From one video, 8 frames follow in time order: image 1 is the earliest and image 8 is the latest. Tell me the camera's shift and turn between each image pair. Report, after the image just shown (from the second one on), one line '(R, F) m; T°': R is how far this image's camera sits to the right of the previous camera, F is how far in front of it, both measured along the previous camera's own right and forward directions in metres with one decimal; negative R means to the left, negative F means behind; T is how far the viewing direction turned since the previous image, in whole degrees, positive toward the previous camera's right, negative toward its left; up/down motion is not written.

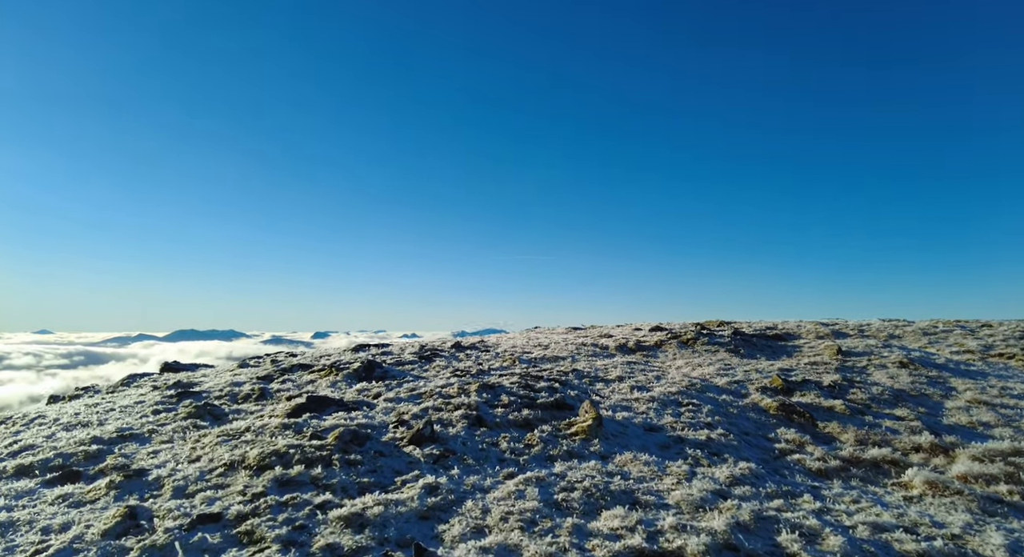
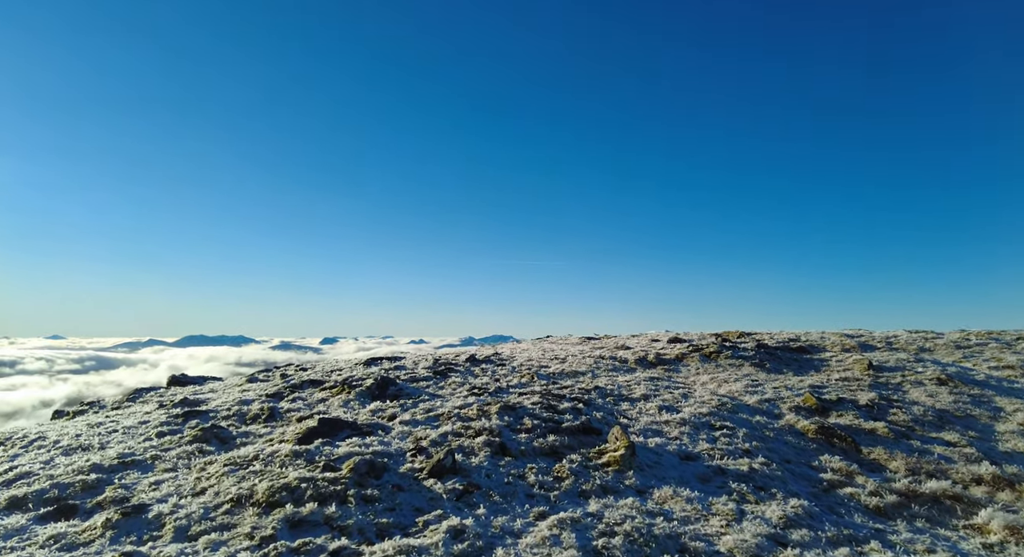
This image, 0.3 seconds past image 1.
(-0.7, +1.3) m; -1°
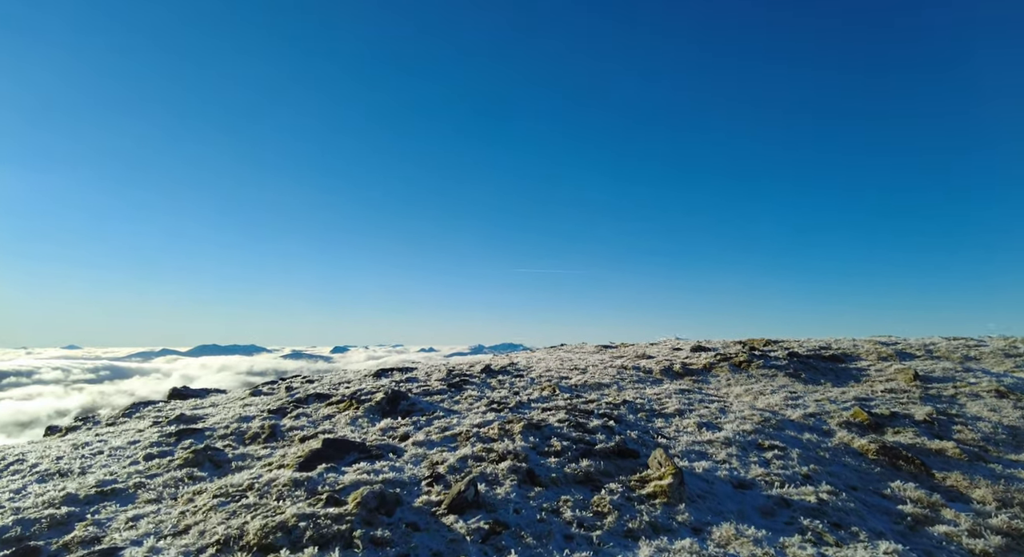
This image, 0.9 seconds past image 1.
(-0.6, +2.2) m; -1°
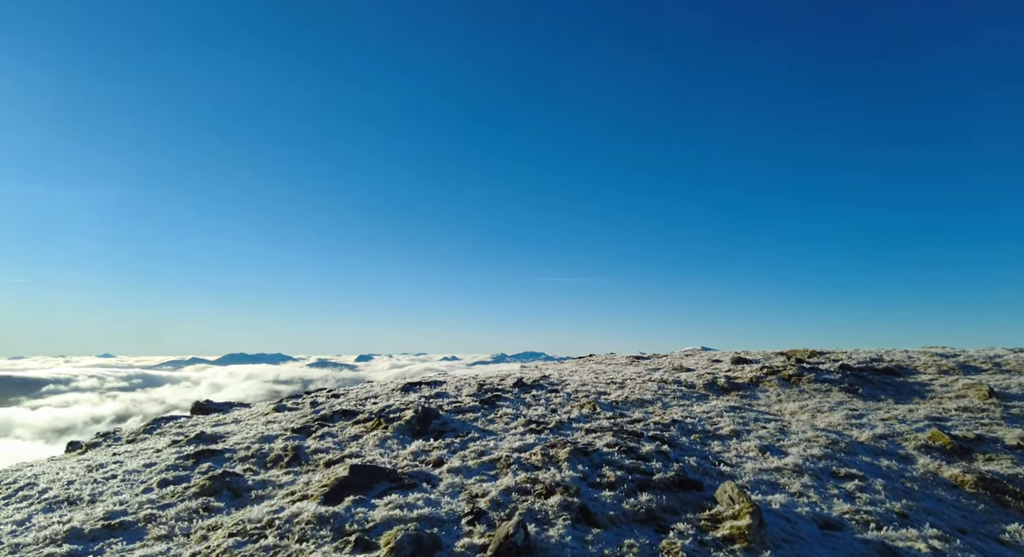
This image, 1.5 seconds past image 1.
(-0.8, +1.9) m; -2°
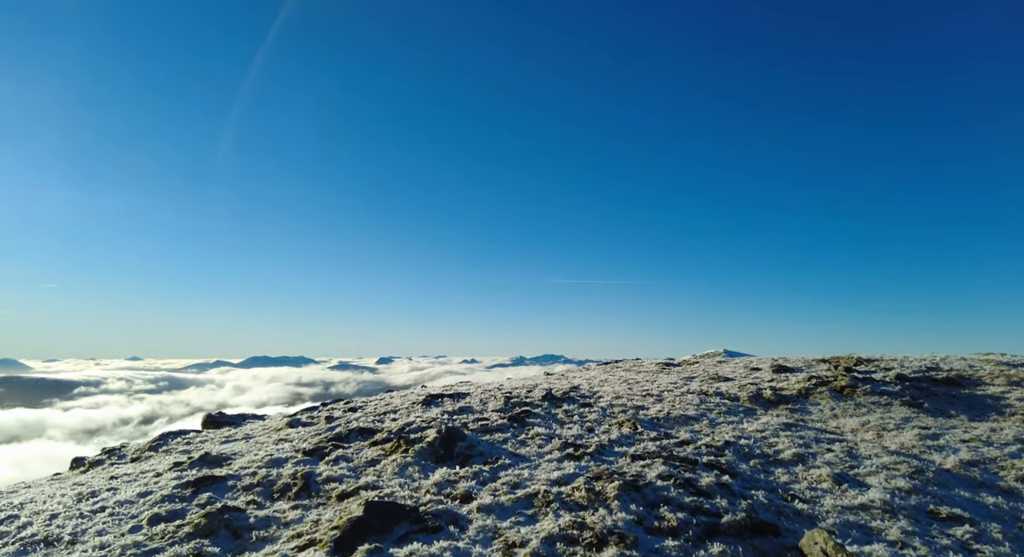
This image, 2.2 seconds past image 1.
(-0.6, +2.4) m; -2°
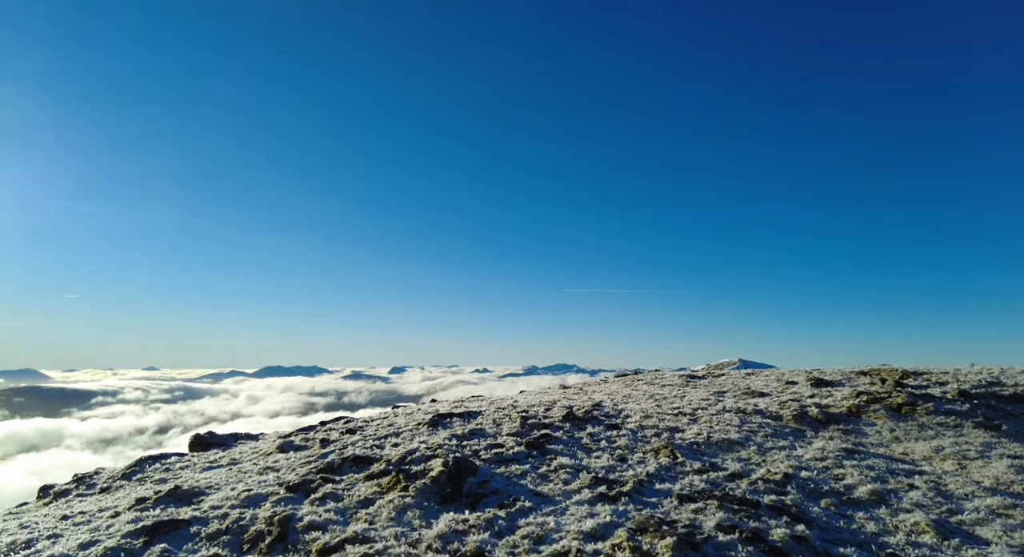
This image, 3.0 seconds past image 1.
(-0.3, +3.2) m; -1°
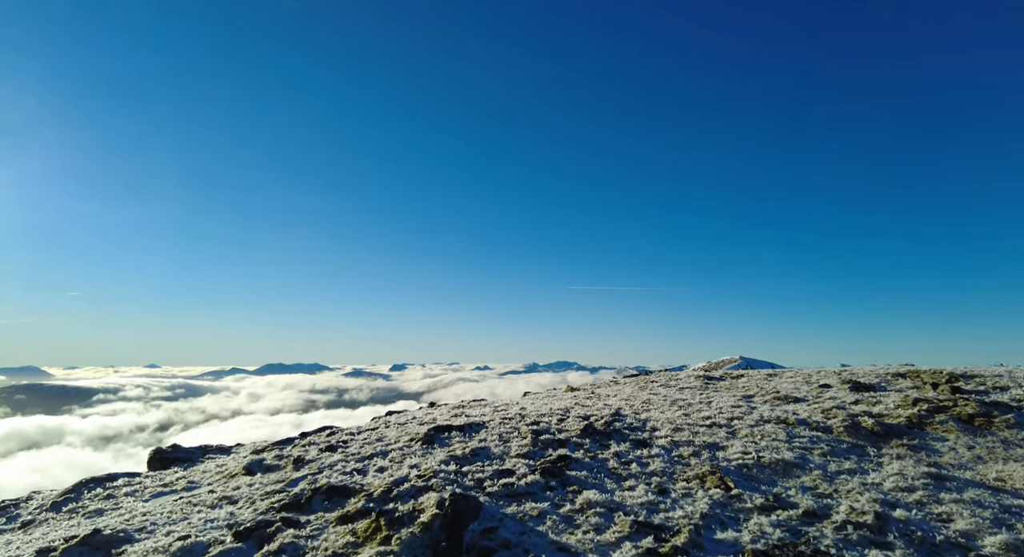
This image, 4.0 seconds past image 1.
(-0.4, +4.3) m; 0°
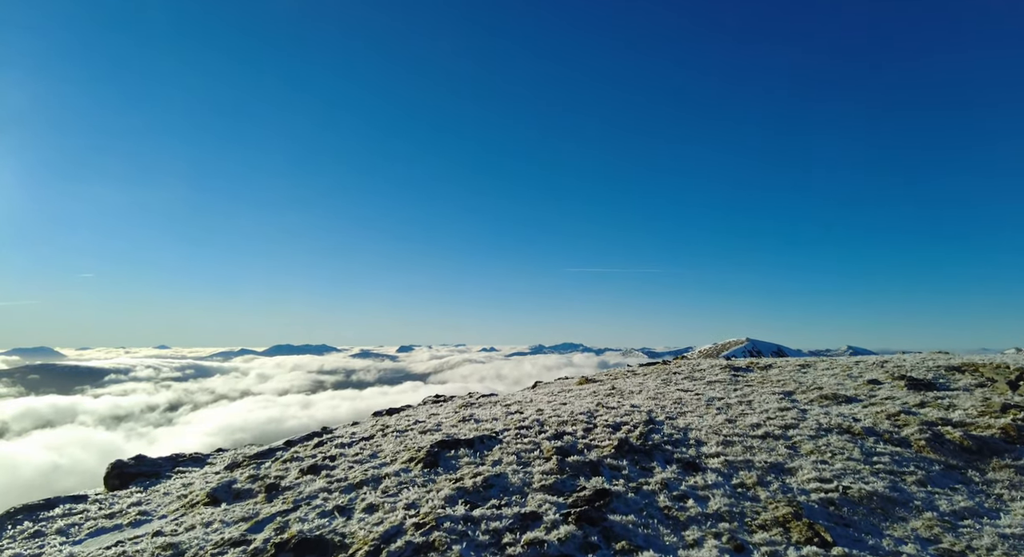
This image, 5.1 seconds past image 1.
(-0.6, +4.5) m; -1°
